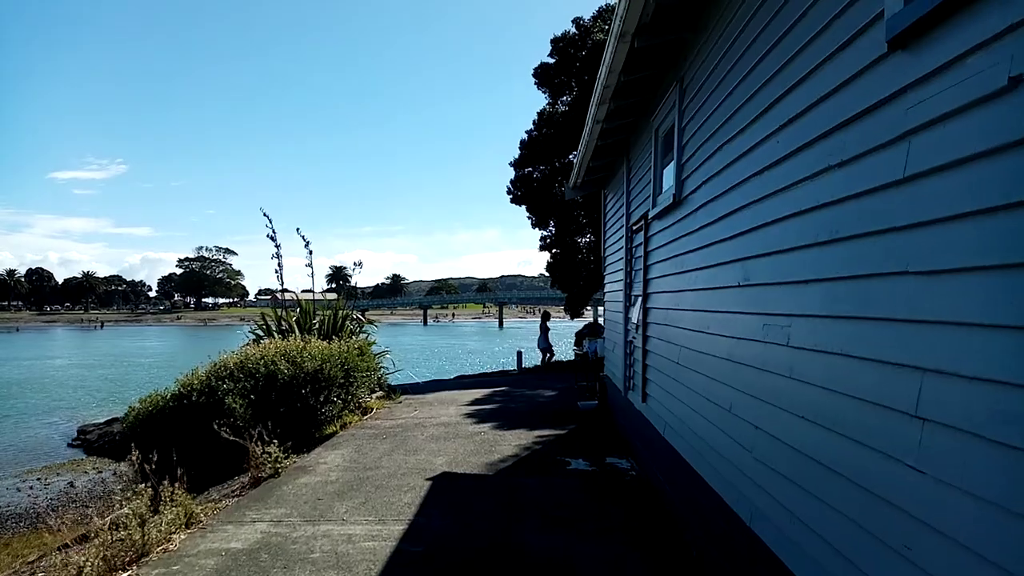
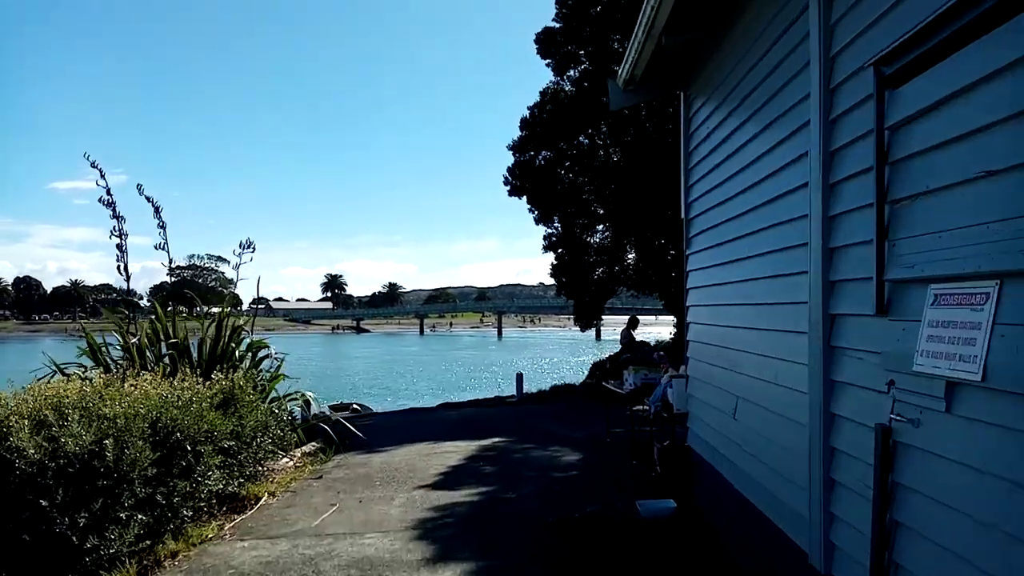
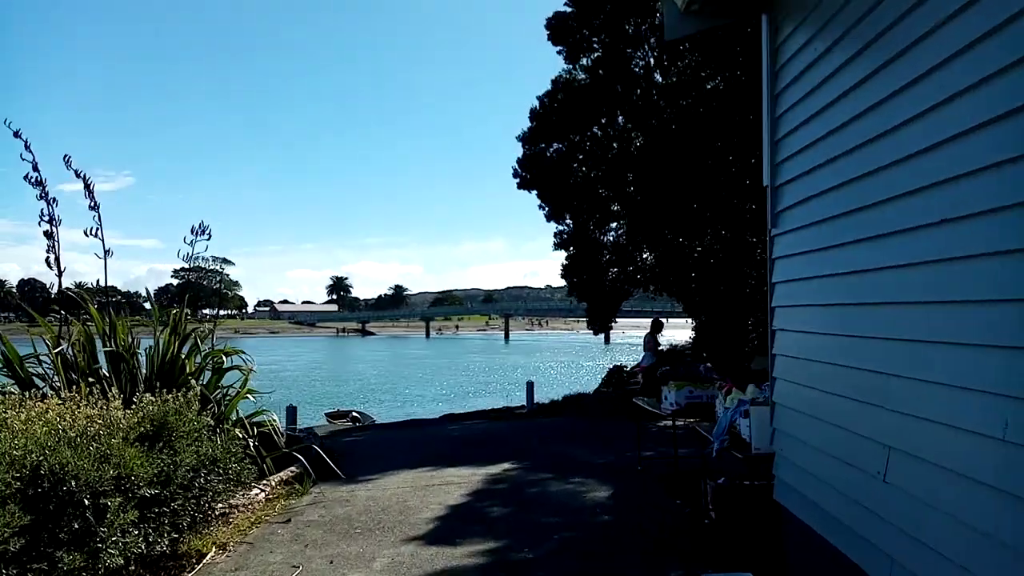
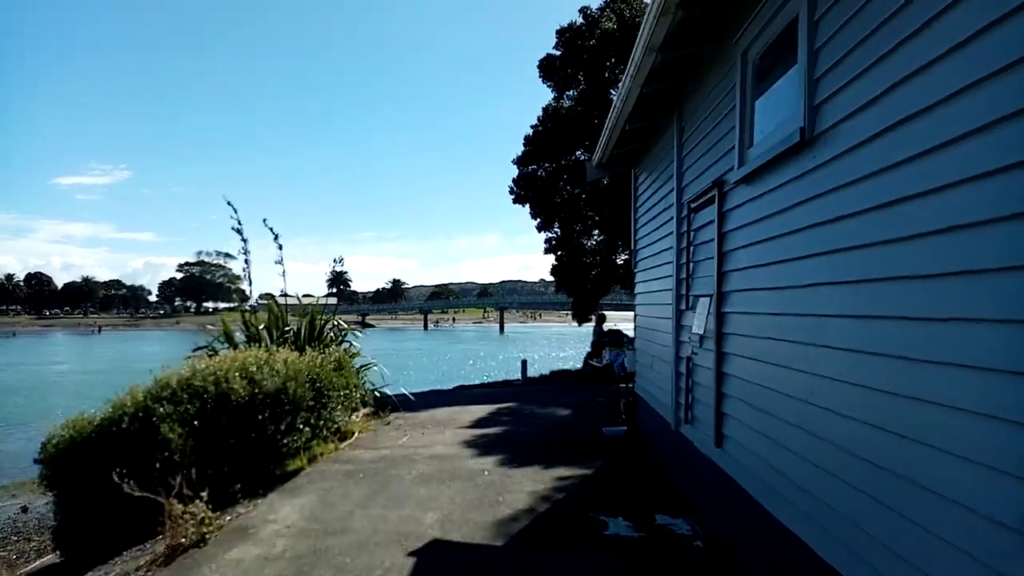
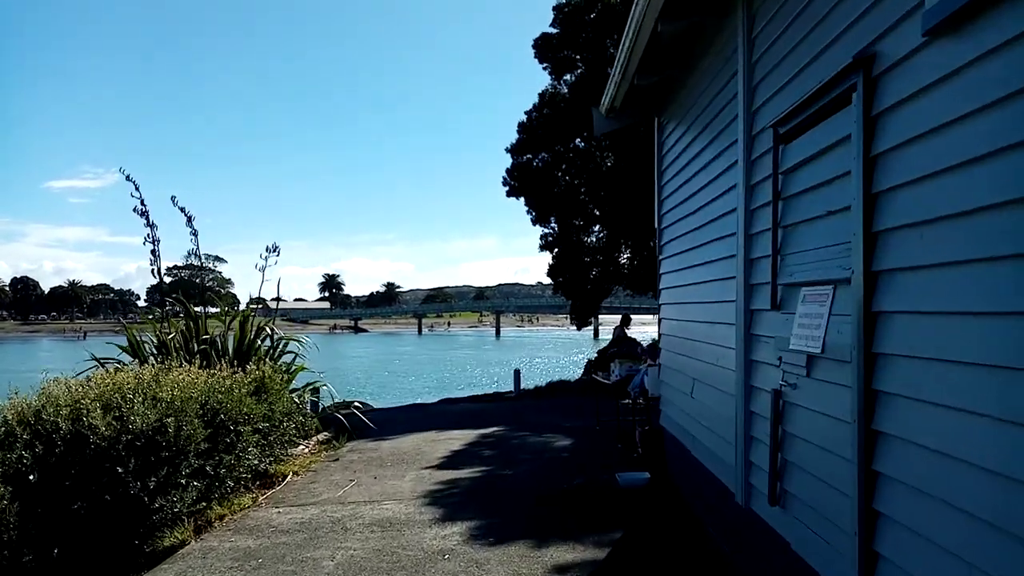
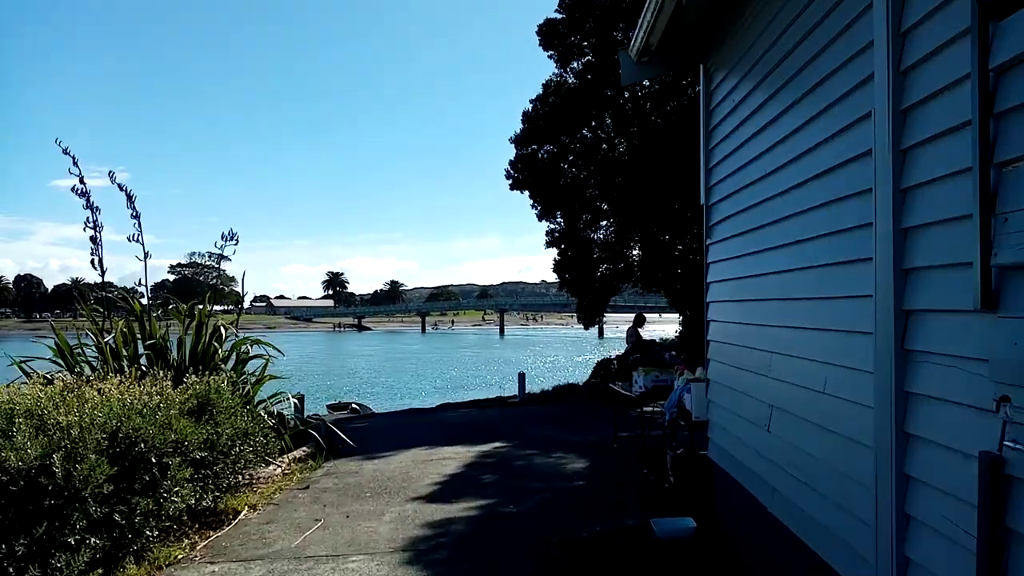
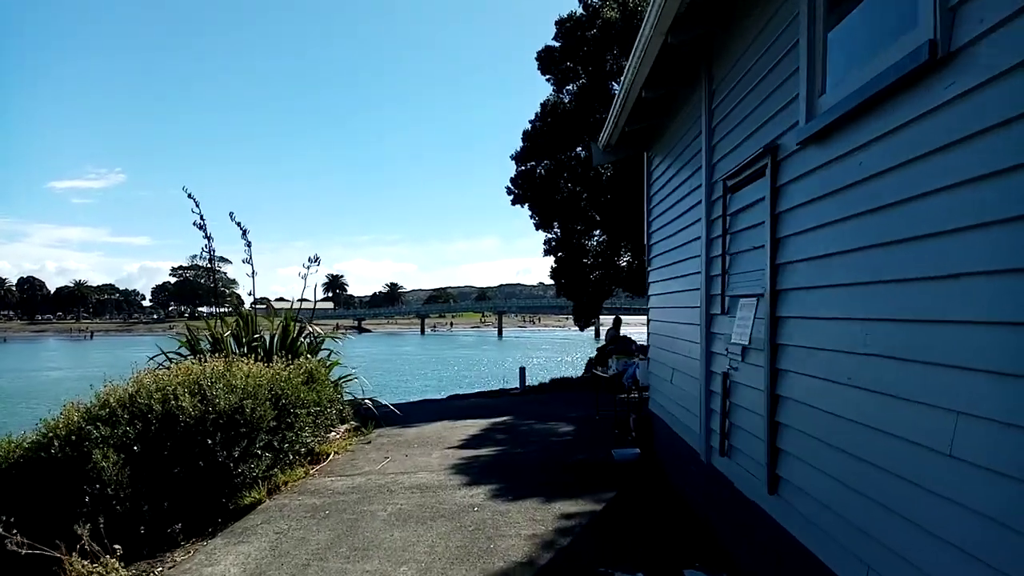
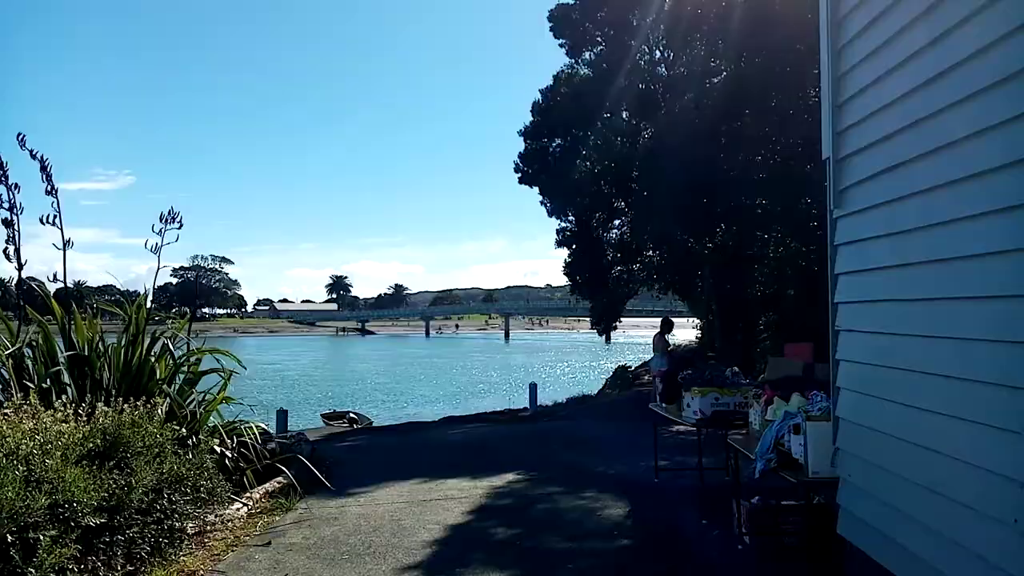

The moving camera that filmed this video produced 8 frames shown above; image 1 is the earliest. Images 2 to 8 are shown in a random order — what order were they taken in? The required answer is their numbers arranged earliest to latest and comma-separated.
4, 7, 5, 2, 6, 3, 8
